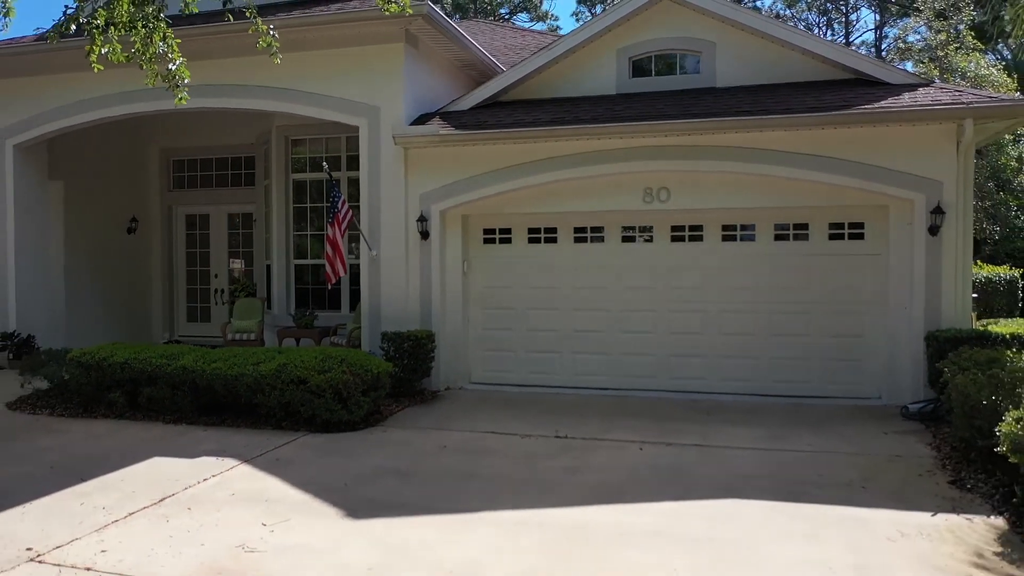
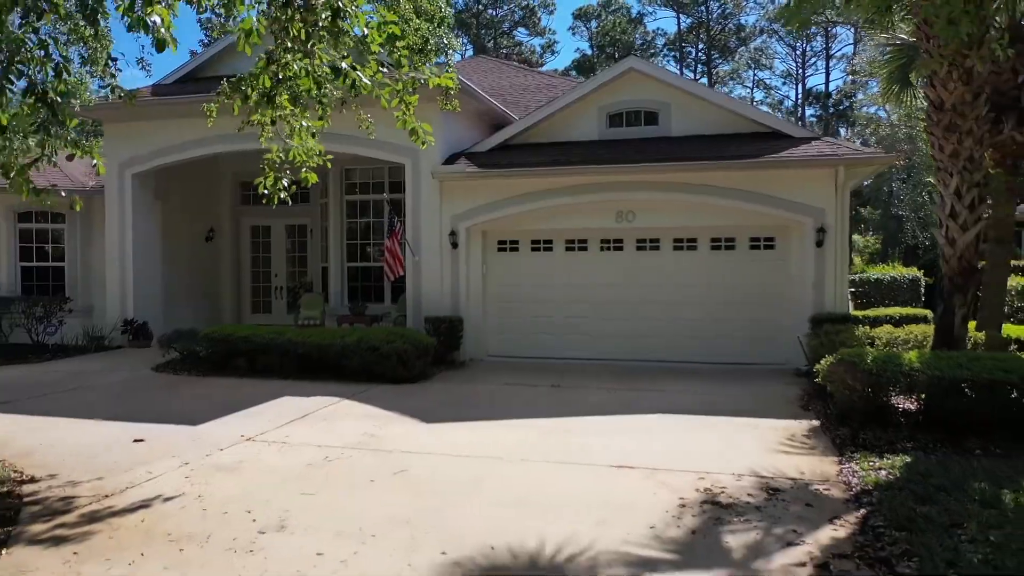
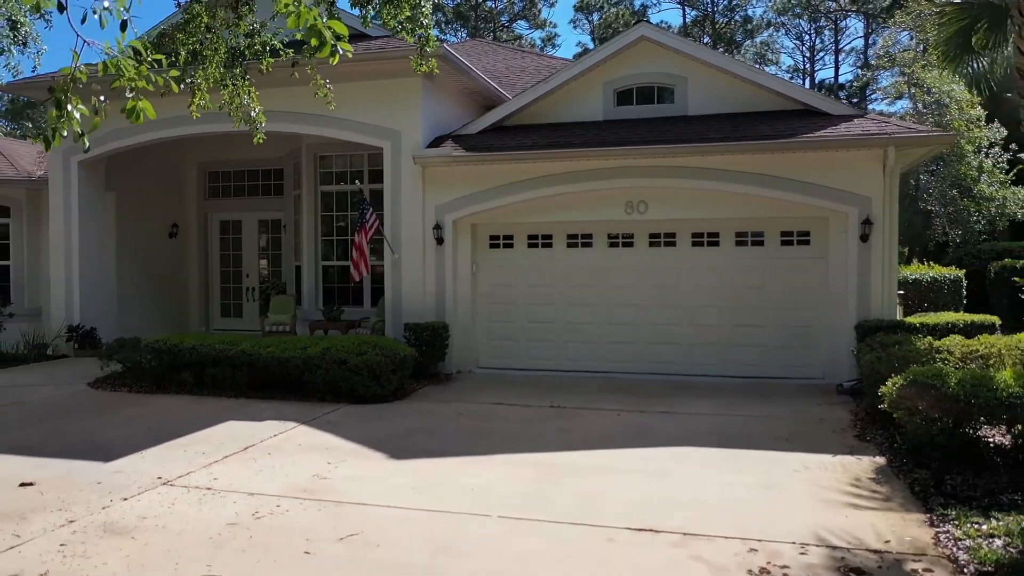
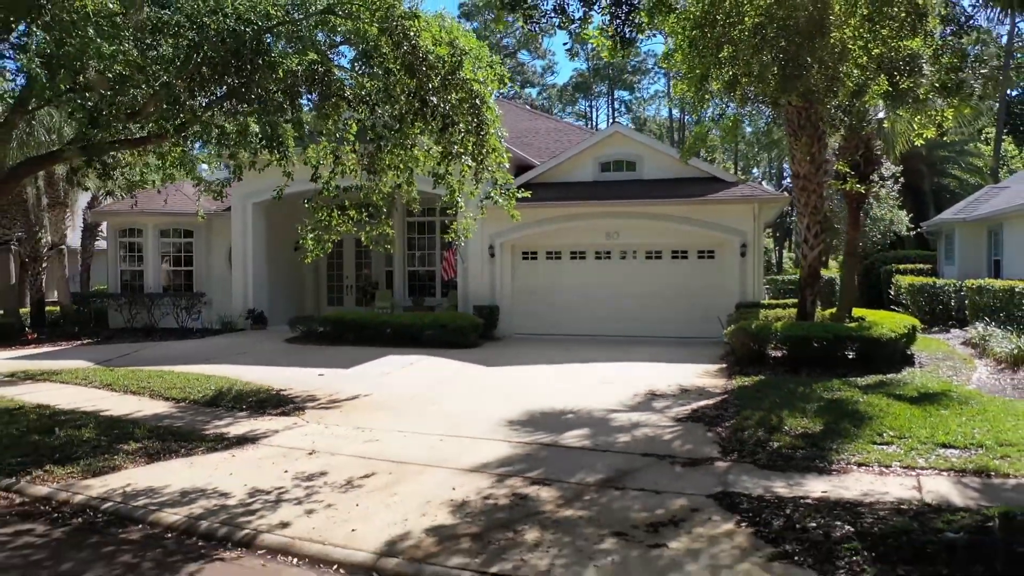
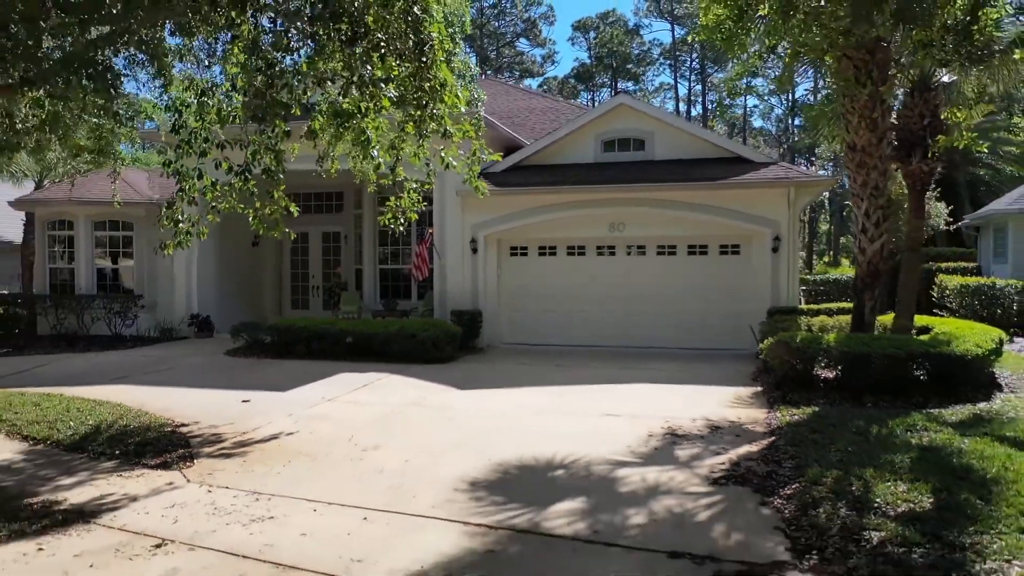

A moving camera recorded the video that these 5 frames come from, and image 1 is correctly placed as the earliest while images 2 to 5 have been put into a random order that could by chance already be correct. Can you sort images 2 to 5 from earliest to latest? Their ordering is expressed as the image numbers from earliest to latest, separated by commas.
3, 2, 5, 4
